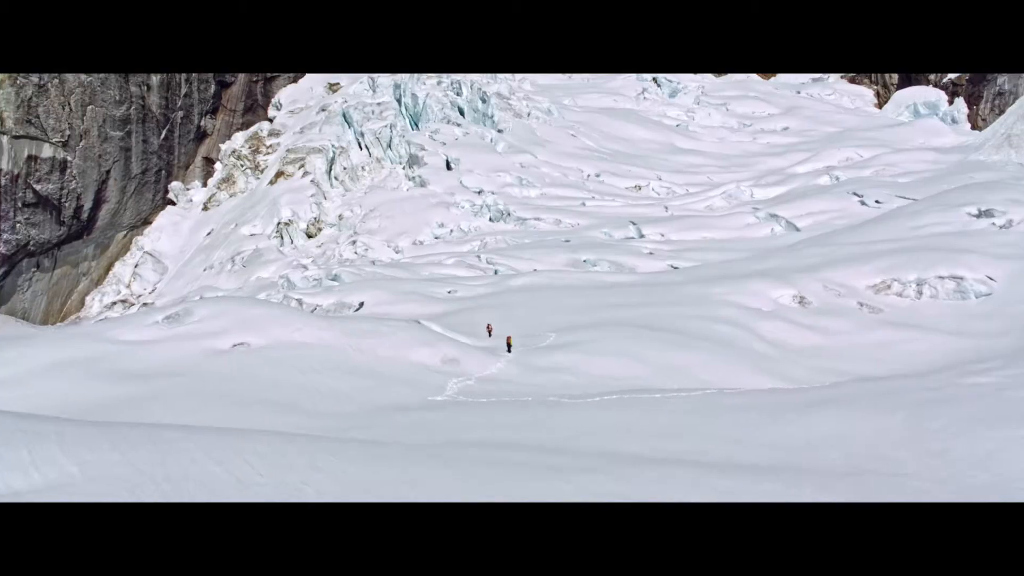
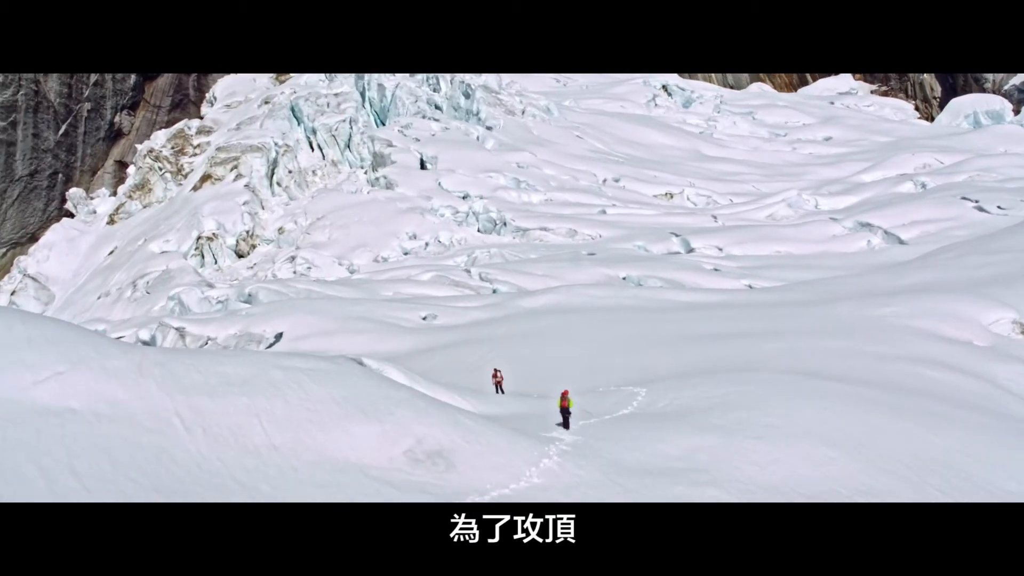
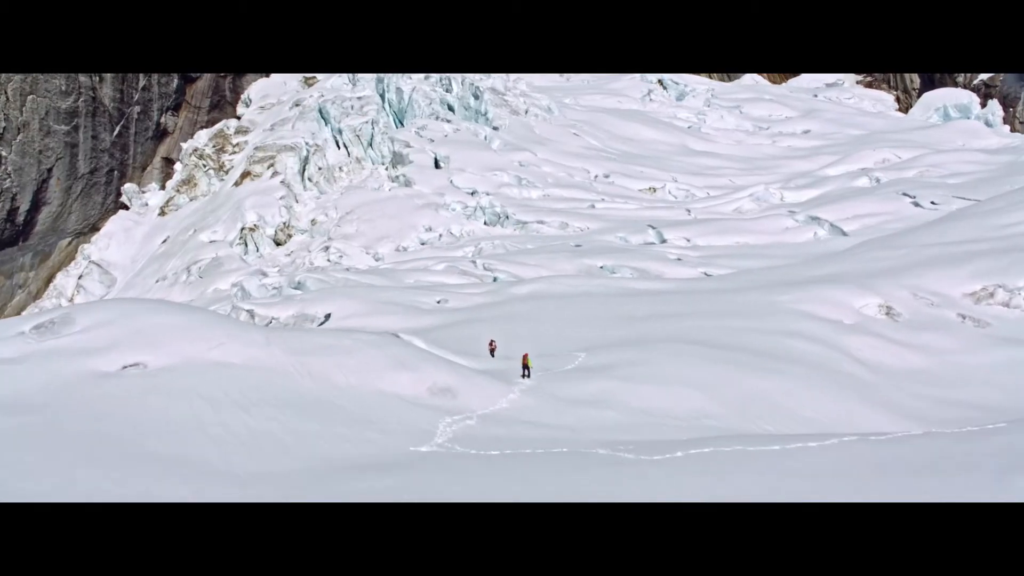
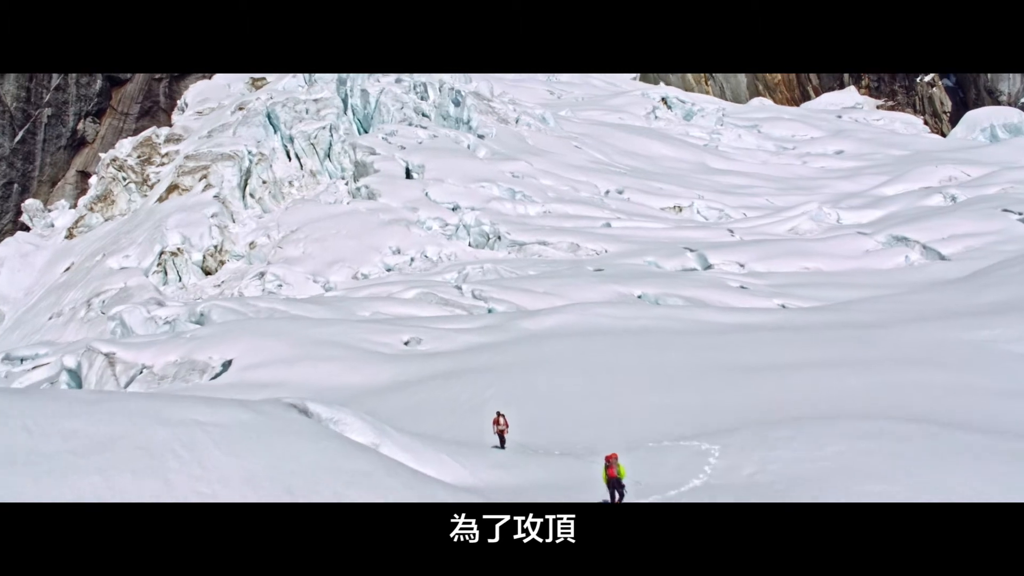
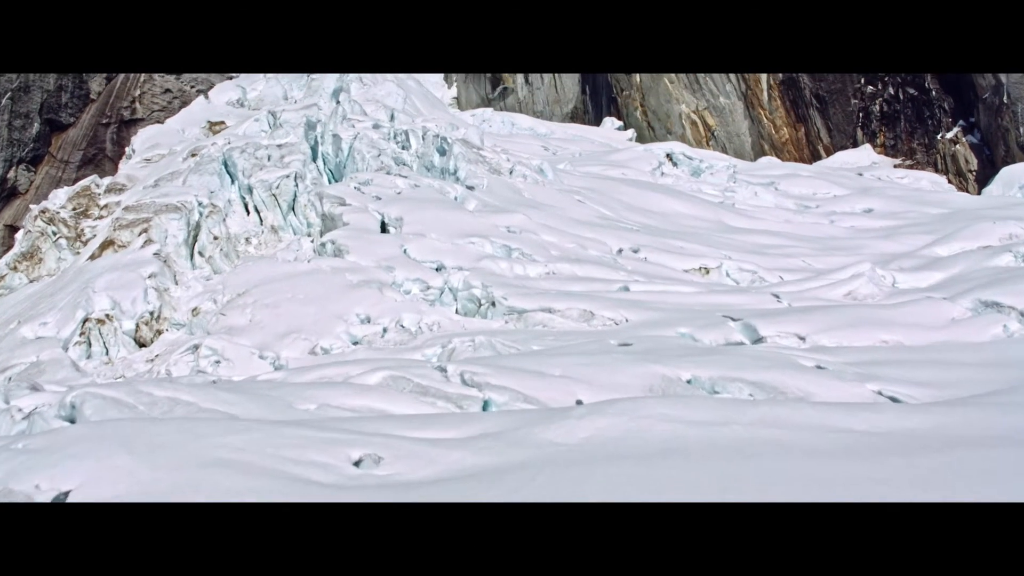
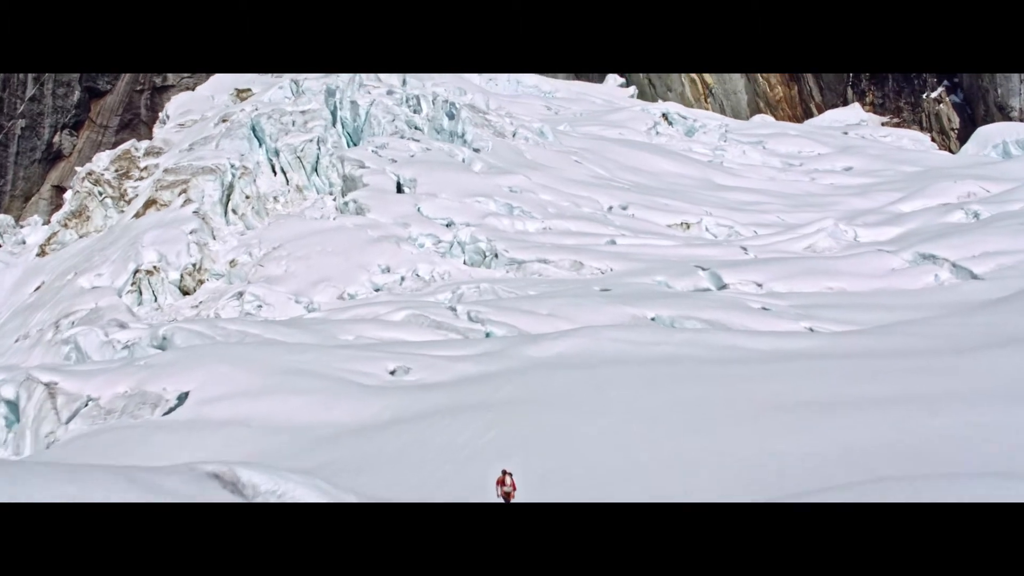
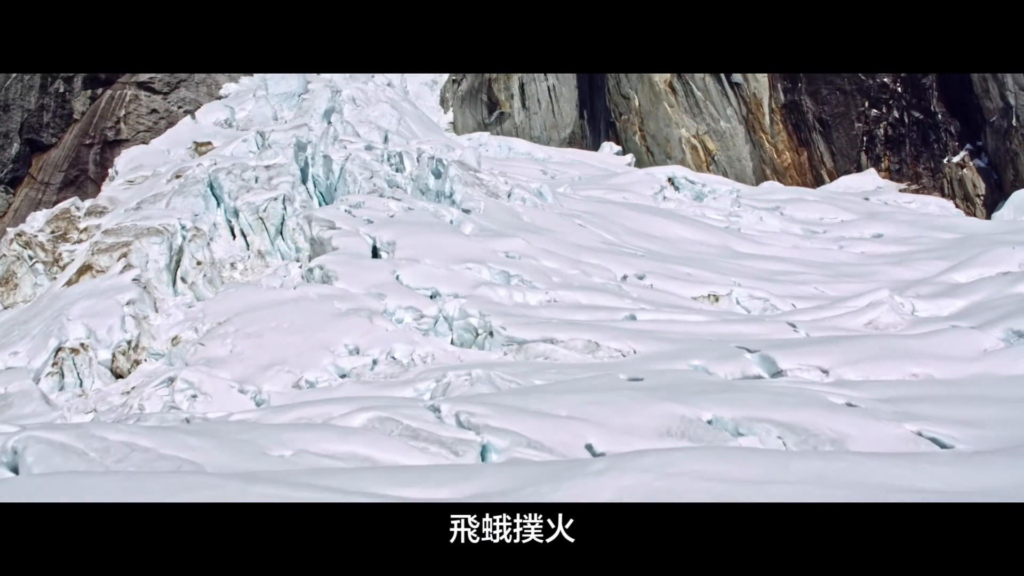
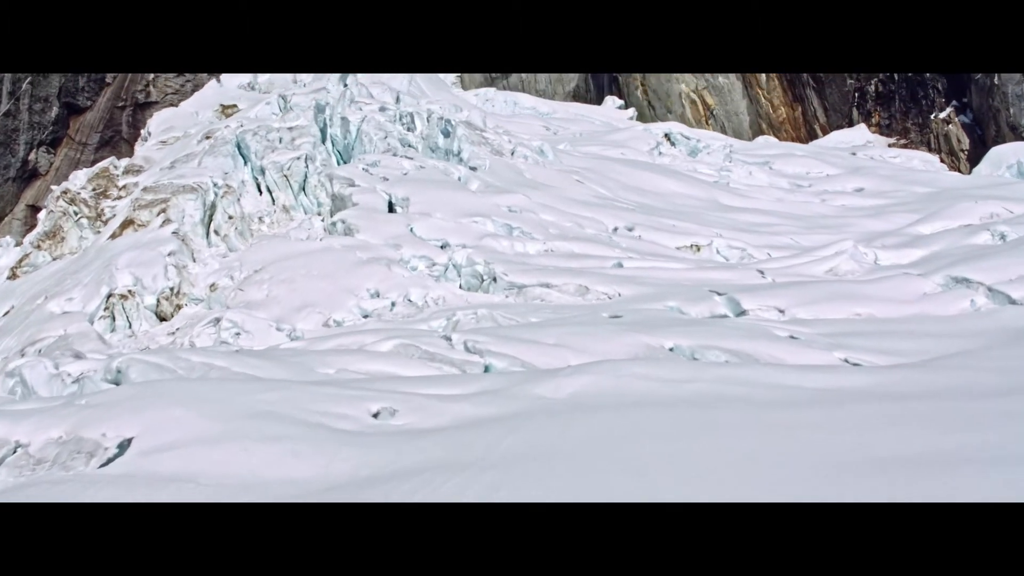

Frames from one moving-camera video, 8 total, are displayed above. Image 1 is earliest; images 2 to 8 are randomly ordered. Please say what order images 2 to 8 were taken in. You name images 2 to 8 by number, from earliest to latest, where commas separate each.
3, 2, 4, 6, 8, 5, 7
